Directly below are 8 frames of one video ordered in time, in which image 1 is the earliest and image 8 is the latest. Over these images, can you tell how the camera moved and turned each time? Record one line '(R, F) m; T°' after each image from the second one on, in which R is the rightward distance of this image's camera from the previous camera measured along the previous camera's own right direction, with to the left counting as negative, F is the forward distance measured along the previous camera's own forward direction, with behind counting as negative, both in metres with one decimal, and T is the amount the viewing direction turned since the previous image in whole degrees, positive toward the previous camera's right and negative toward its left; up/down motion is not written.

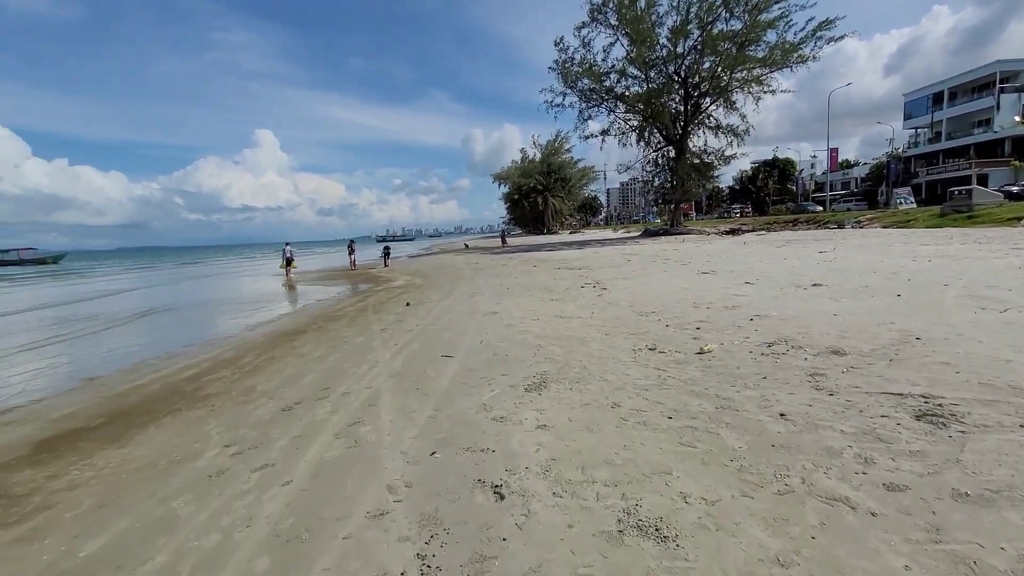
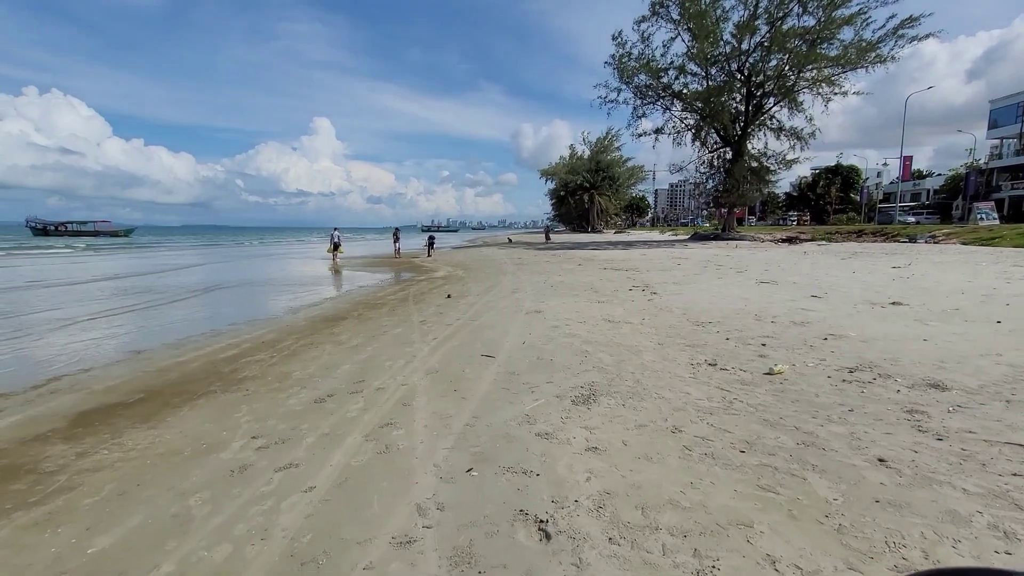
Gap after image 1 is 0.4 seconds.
(-0.1, +0.4) m; -5°
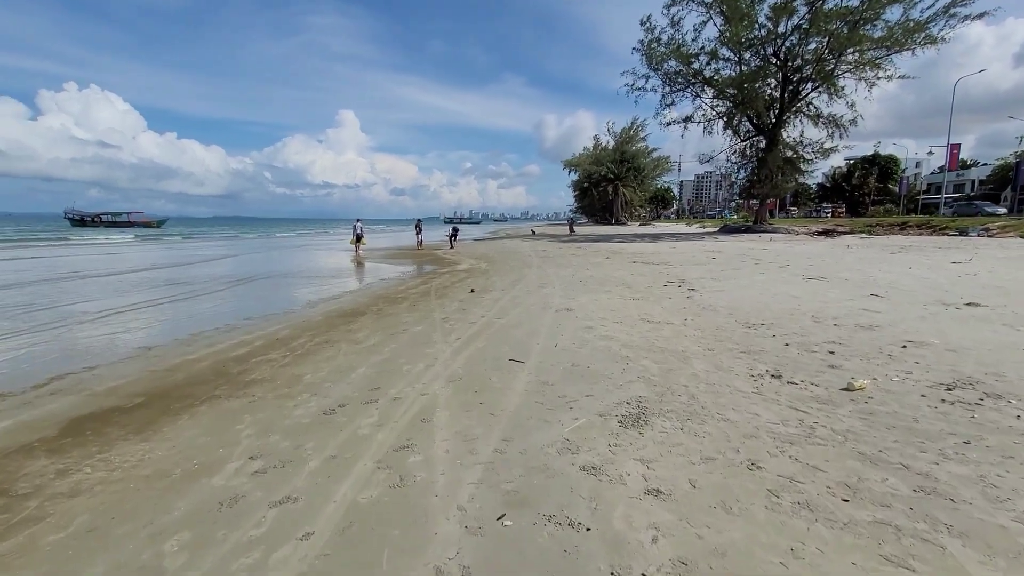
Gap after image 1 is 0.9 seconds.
(-0.1, +0.6) m; -3°
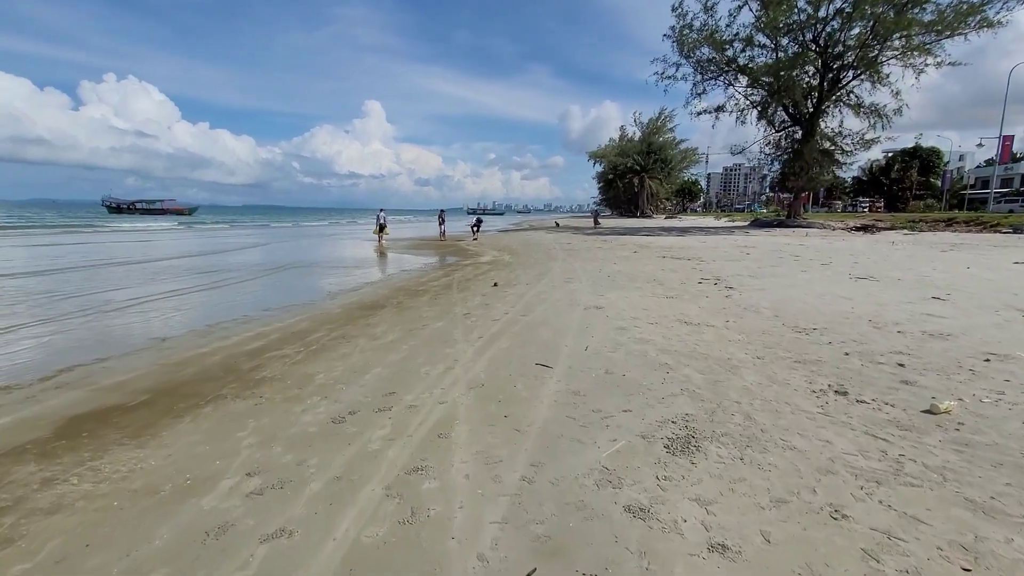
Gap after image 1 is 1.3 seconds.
(-0.1, +0.5) m; -3°
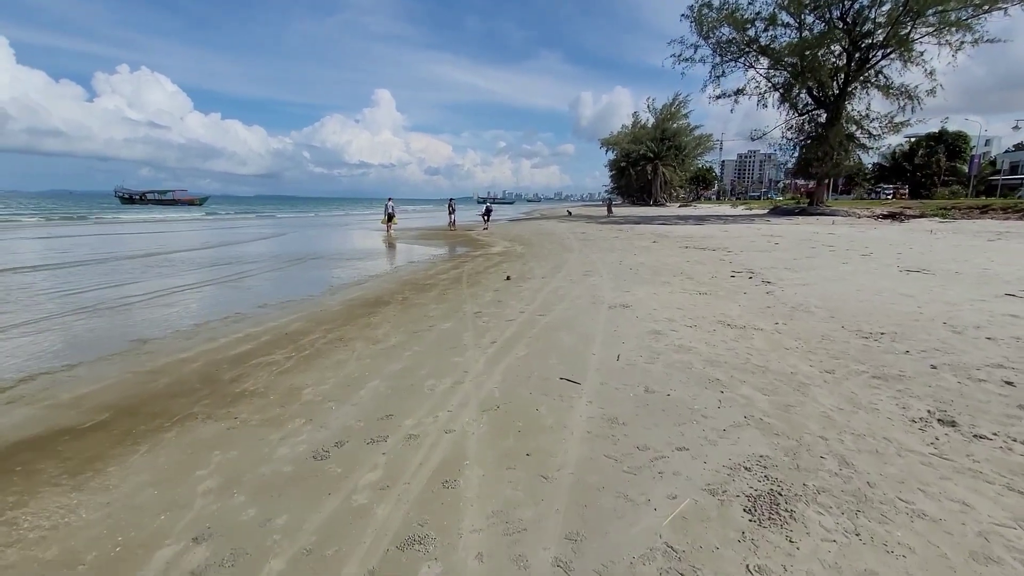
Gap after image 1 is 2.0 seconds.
(-0.1, +0.8) m; -1°
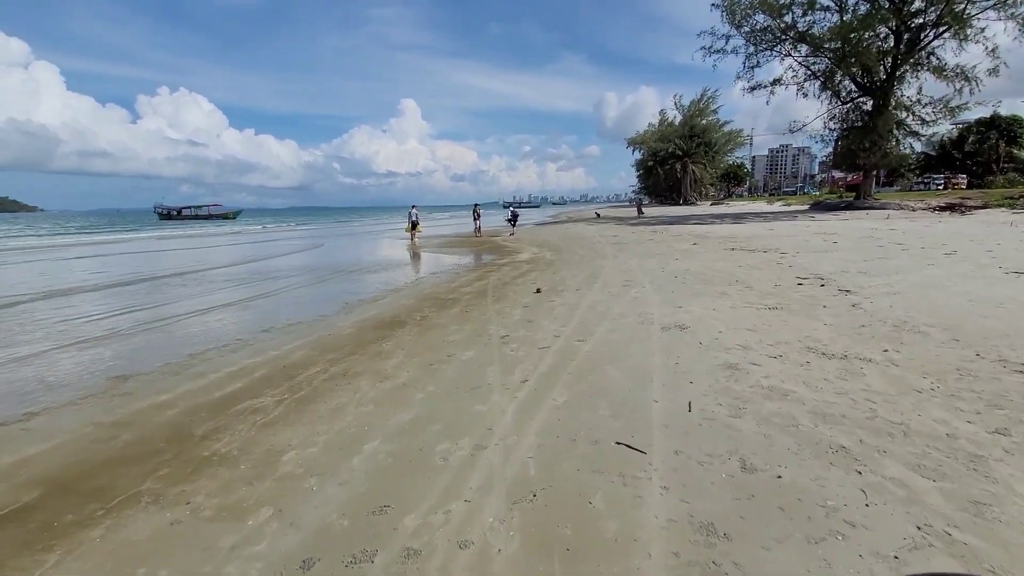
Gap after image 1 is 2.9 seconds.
(-0.1, +1.1) m; -3°
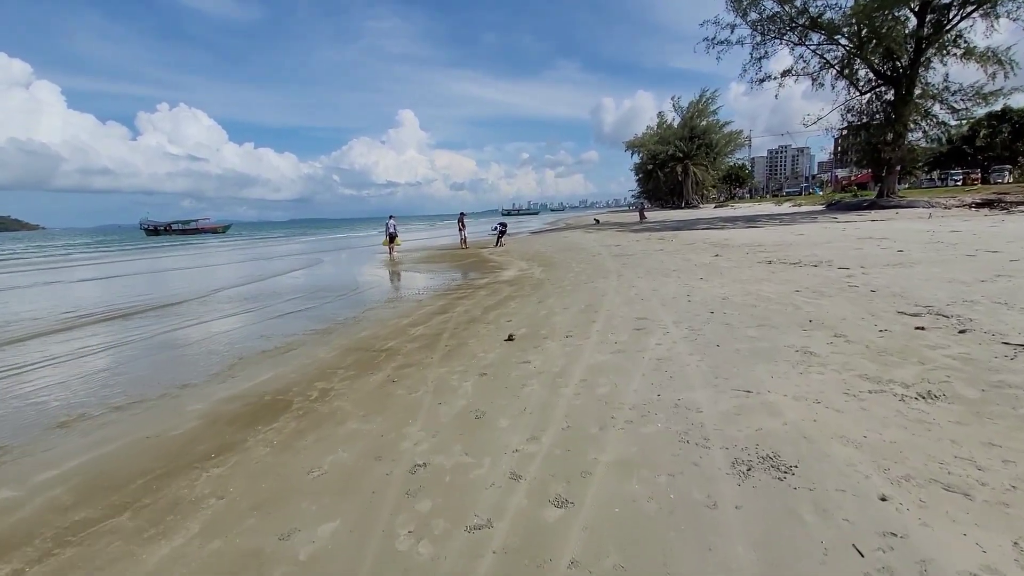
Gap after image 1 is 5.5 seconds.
(+0.5, +3.0) m; 0°
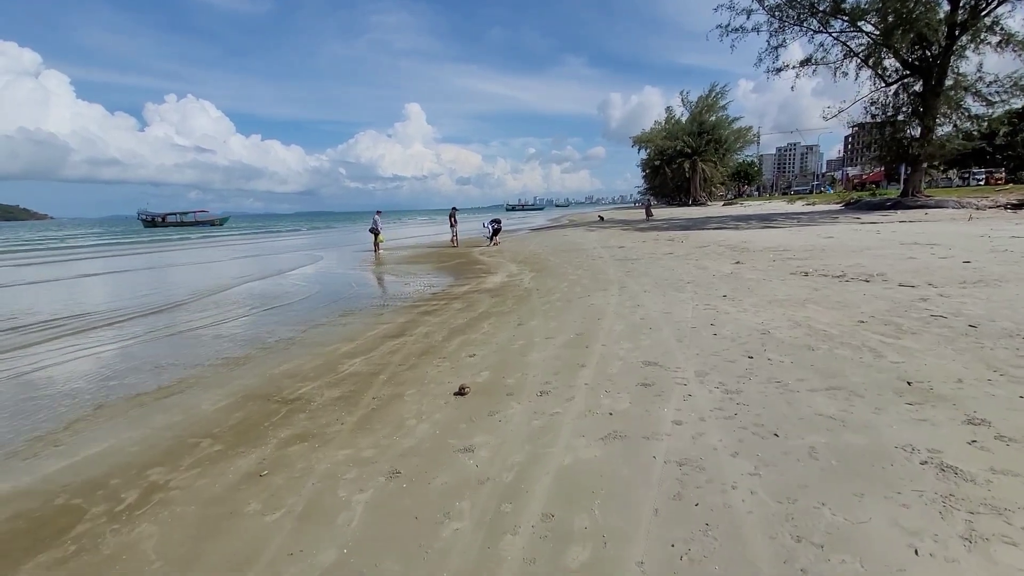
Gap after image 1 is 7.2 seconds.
(+0.5, +2.0) m; -1°
